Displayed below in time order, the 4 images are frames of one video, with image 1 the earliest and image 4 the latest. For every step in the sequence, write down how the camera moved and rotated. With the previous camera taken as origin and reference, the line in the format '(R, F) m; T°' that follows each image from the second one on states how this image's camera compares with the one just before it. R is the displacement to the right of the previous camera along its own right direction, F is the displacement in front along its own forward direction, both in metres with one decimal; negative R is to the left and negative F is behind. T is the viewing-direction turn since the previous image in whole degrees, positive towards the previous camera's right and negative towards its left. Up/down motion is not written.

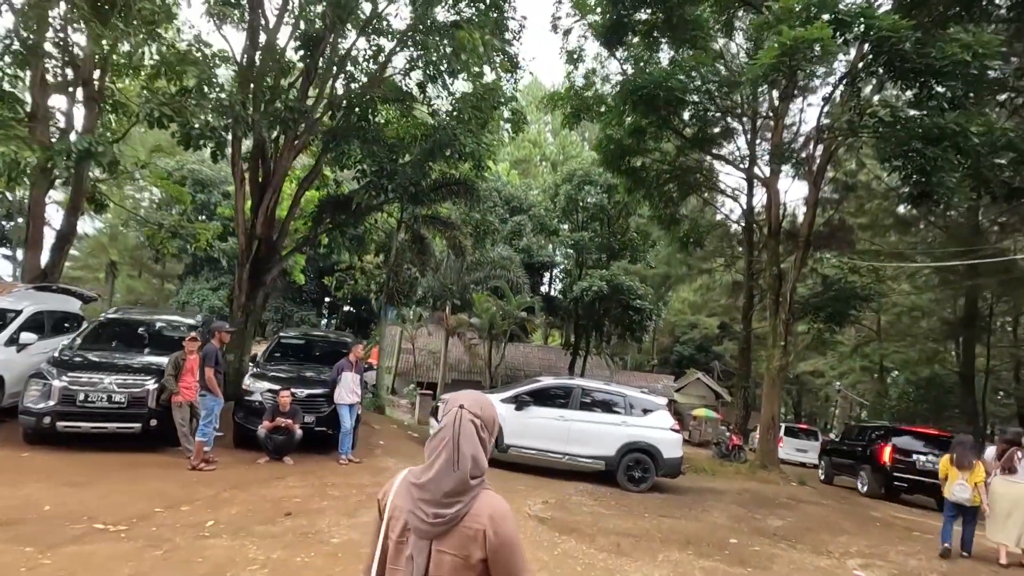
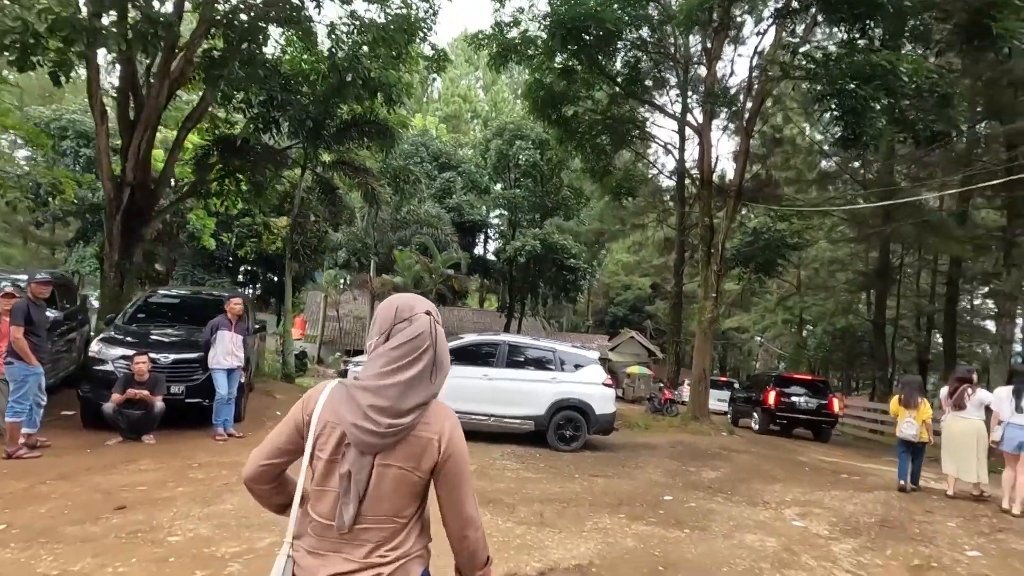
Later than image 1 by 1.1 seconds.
(+0.4, +1.0) m; +7°
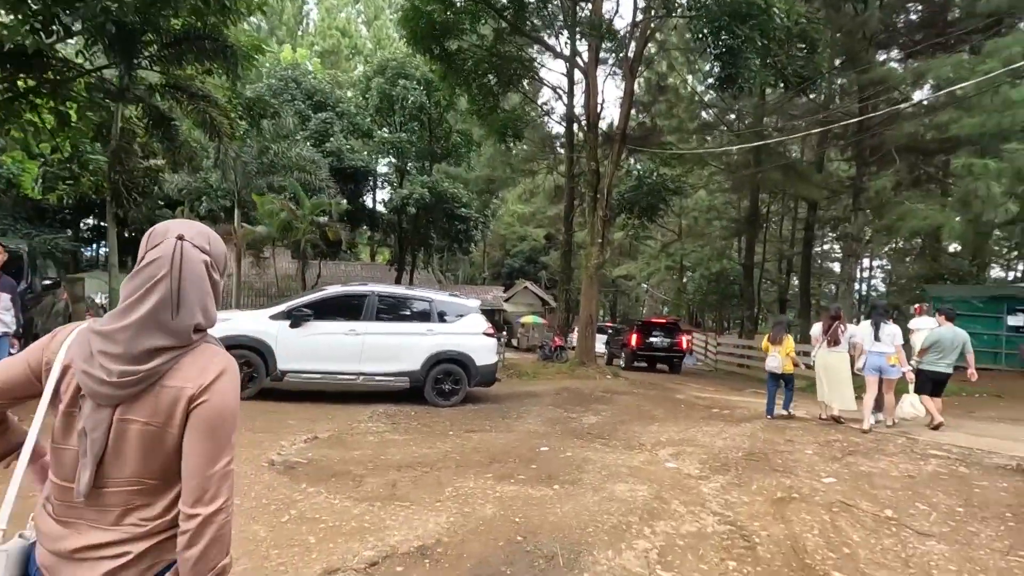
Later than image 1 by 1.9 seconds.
(+0.5, +0.7) m; +11°
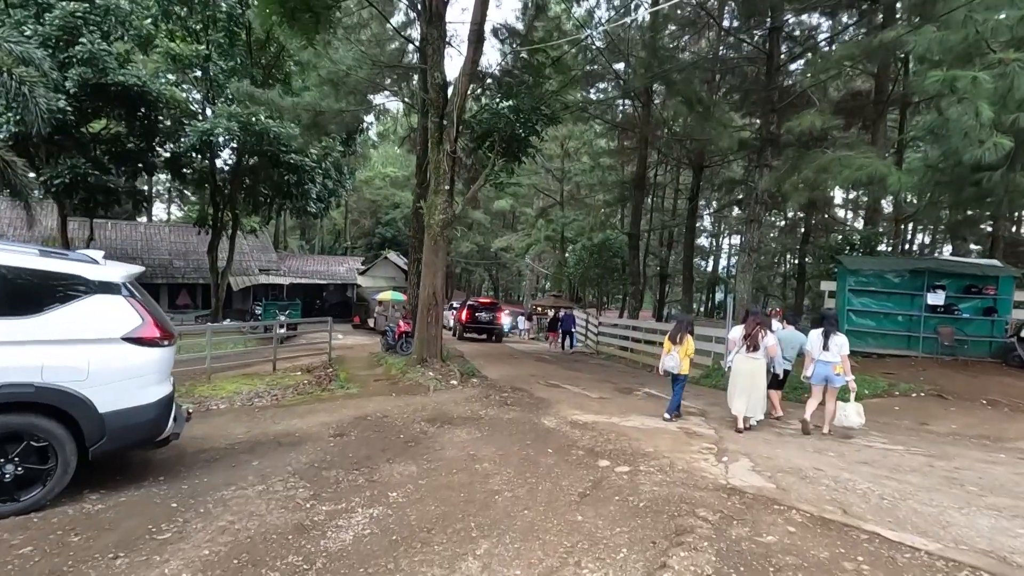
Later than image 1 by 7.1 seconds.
(+1.6, +4.5) m; +12°
